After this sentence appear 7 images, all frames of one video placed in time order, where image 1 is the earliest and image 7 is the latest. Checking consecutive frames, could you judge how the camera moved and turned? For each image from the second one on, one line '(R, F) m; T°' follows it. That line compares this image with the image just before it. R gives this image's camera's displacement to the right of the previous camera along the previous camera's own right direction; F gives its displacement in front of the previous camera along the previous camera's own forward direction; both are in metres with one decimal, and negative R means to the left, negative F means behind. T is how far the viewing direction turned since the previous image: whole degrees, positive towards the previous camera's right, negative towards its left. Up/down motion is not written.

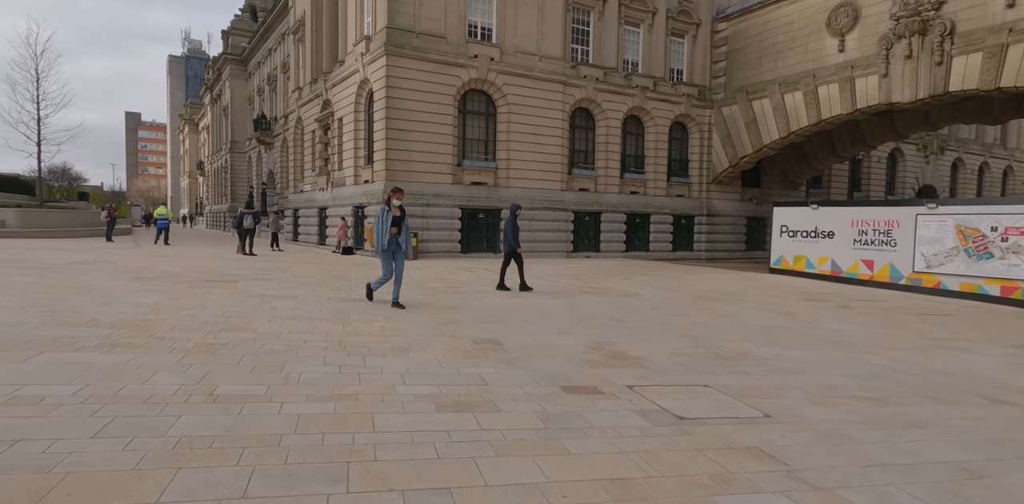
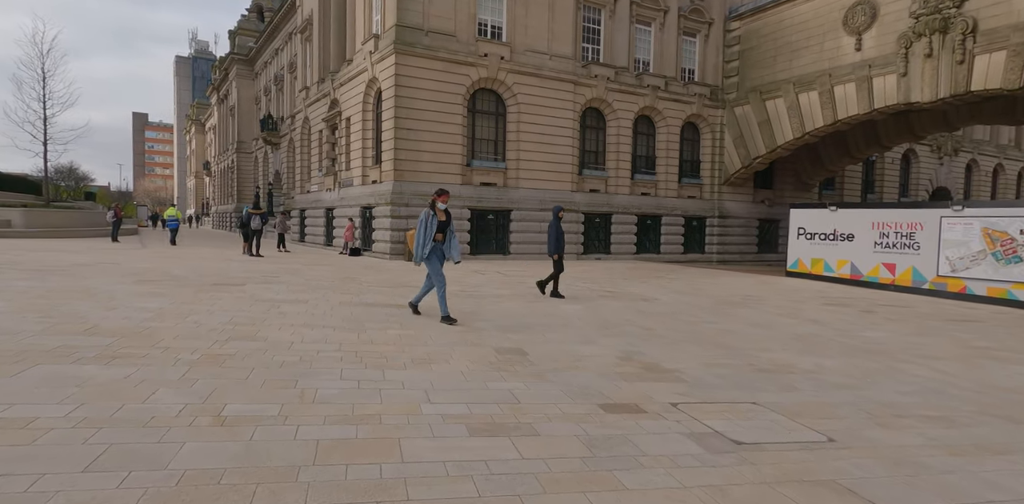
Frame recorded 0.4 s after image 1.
(-0.2, +0.4) m; 0°
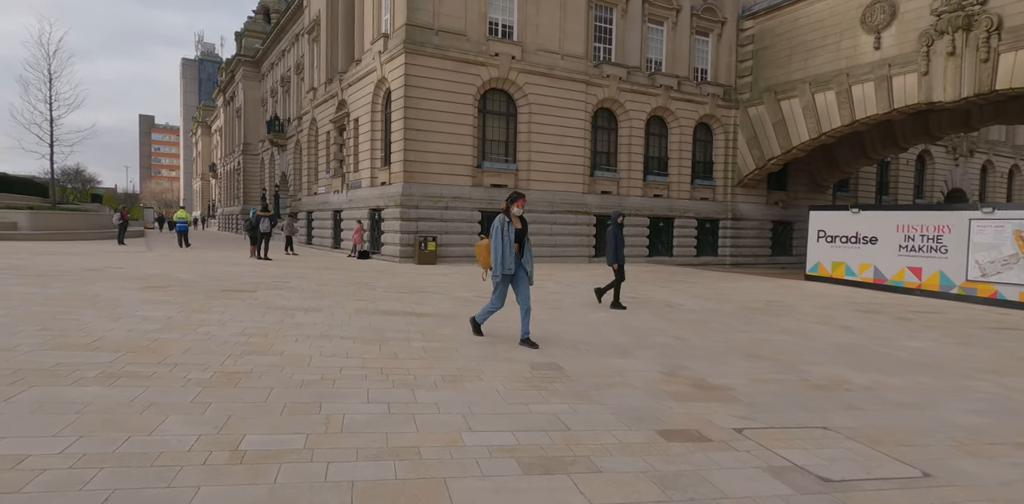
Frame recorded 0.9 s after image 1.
(-0.3, +0.4) m; 0°
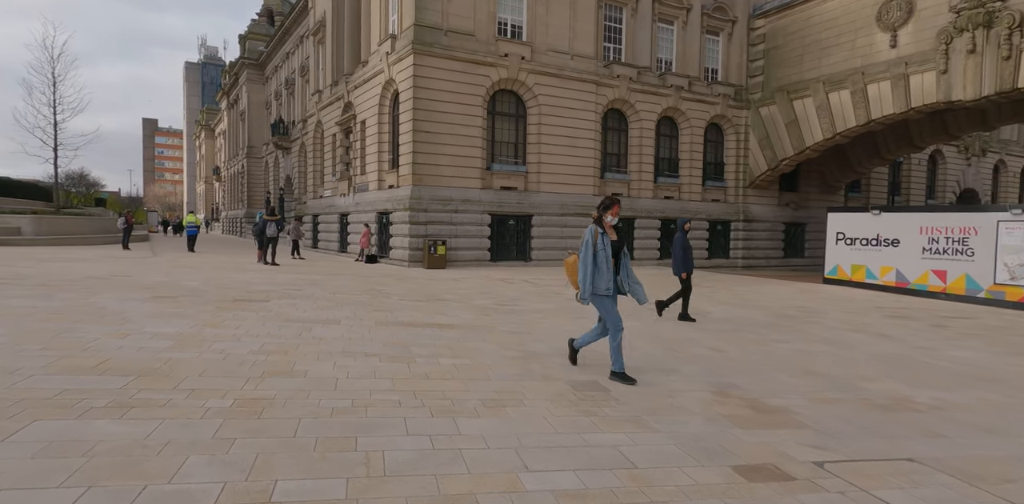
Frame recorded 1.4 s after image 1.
(-0.3, +0.4) m; 0°
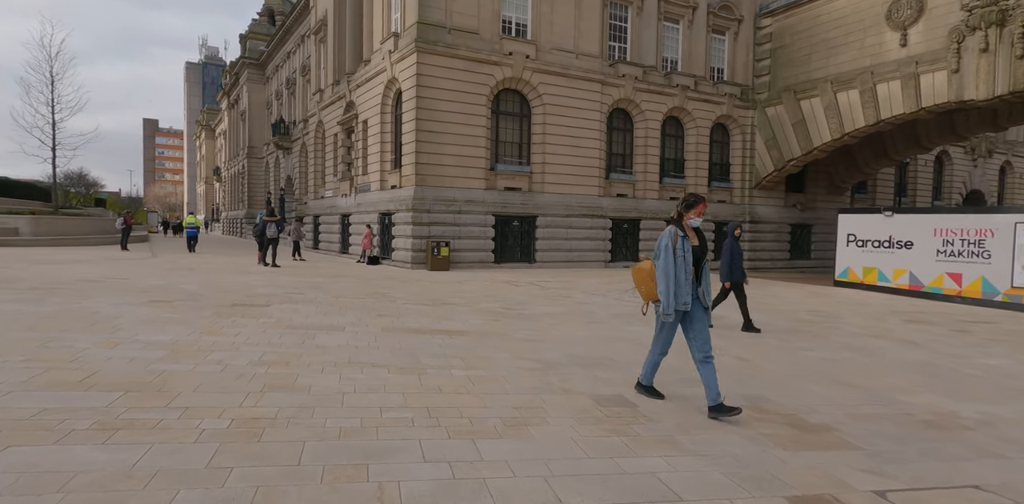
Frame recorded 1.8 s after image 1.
(-0.1, +0.3) m; 0°
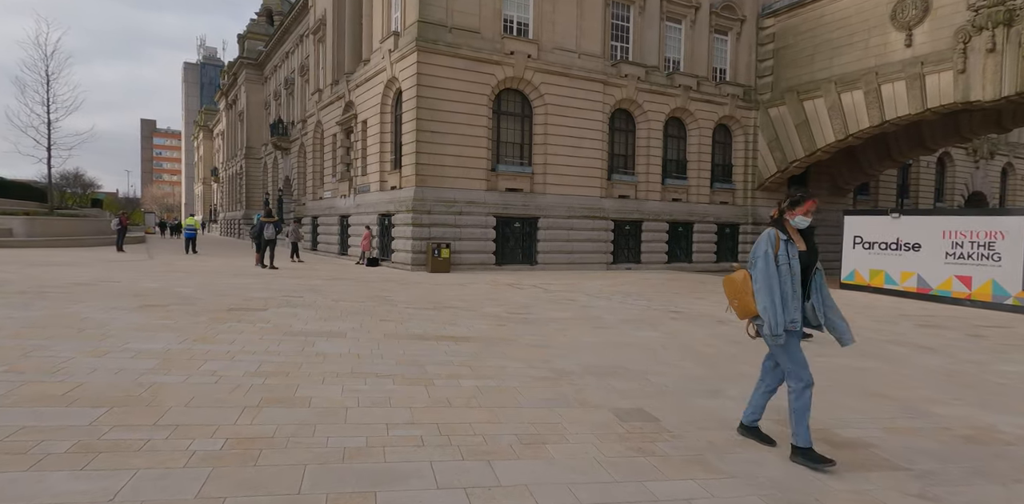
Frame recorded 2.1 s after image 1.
(-0.1, +0.3) m; 0°
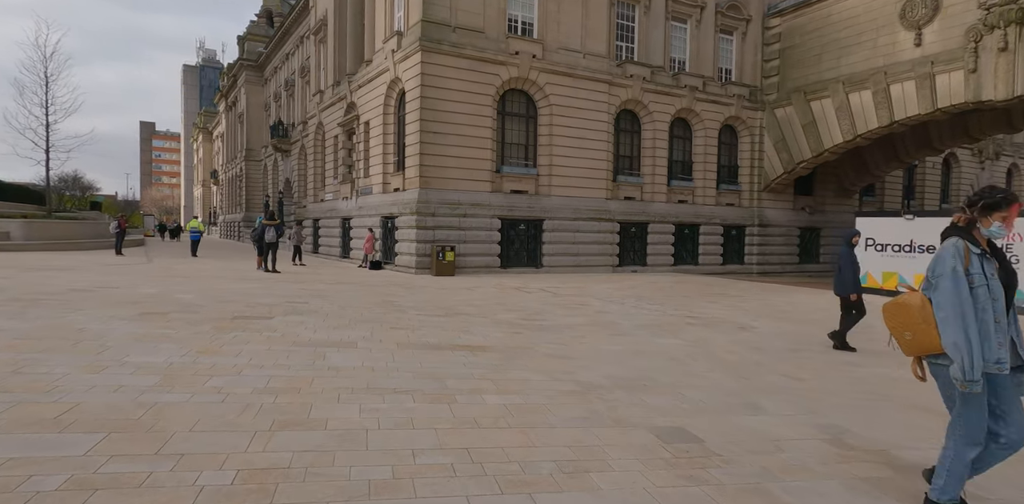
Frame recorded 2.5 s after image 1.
(-0.2, +0.3) m; 0°
